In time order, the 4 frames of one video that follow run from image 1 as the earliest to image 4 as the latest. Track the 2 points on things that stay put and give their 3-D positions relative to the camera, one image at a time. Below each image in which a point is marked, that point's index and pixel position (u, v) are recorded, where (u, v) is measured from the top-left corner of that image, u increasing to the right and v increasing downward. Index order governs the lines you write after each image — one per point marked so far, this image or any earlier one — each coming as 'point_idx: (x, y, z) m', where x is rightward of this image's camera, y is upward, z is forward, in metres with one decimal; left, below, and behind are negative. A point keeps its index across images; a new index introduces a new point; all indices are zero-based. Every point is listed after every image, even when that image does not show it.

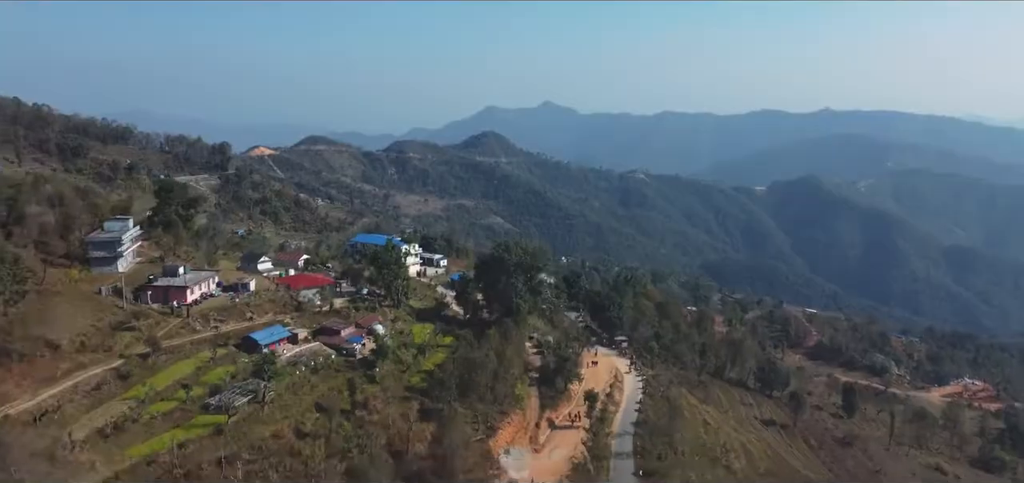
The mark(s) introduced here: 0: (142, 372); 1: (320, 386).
0: (-6.6, -2.4, +12.8) m
1: (-3.7, -2.8, +13.8) m
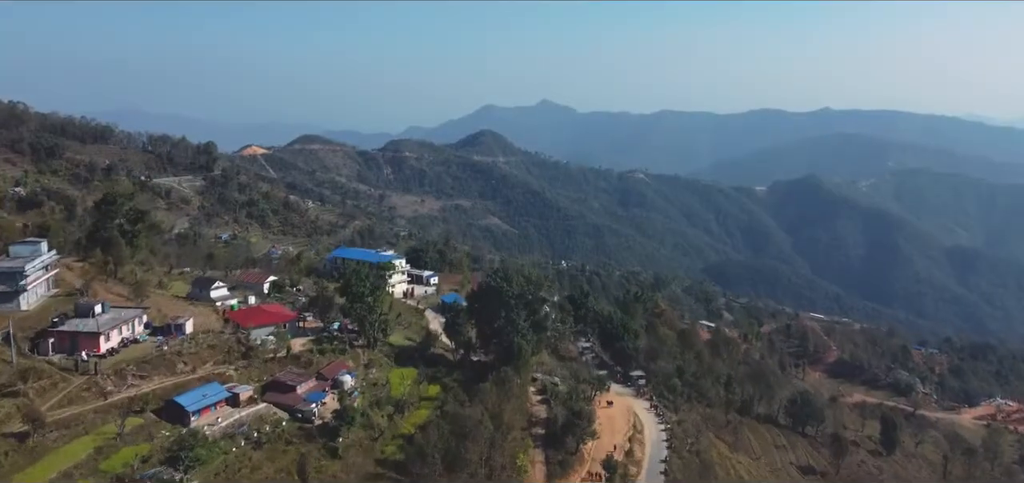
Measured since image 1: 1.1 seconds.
0: (-6.6, -2.9, +9.6) m
1: (-3.7, -3.3, +10.6) m
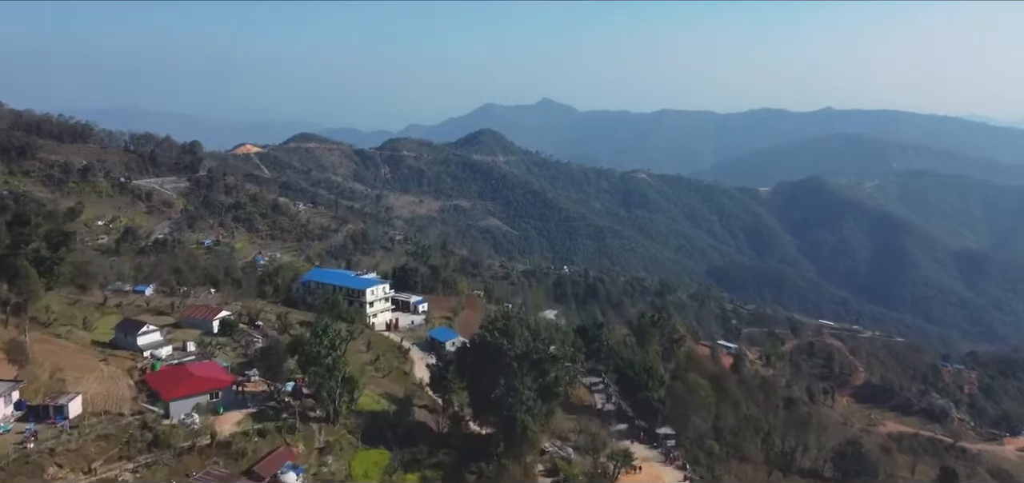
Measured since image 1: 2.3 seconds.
0: (-6.5, -3.6, +6.1) m
1: (-3.6, -4.0, +7.1) m
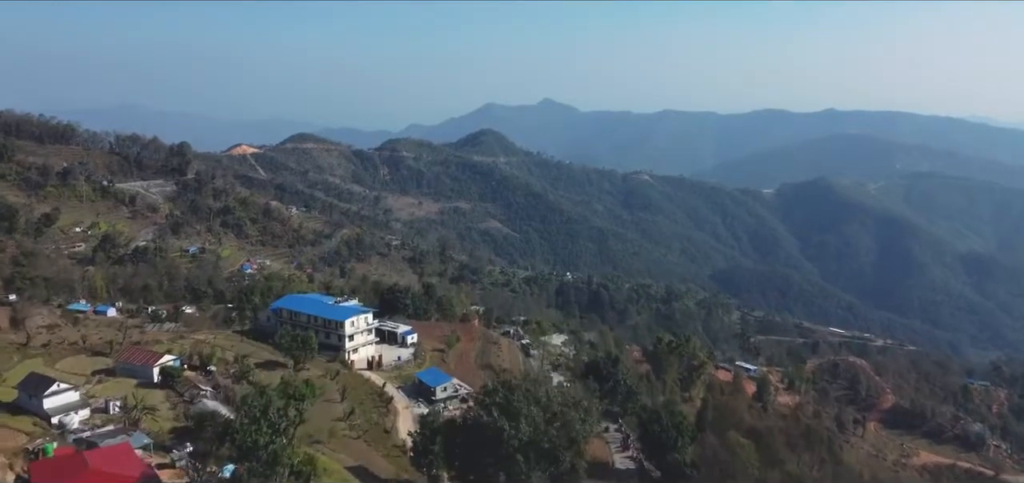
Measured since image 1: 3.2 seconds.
0: (-6.5, -4.2, +3.3) m
1: (-3.6, -4.6, +4.2) m
